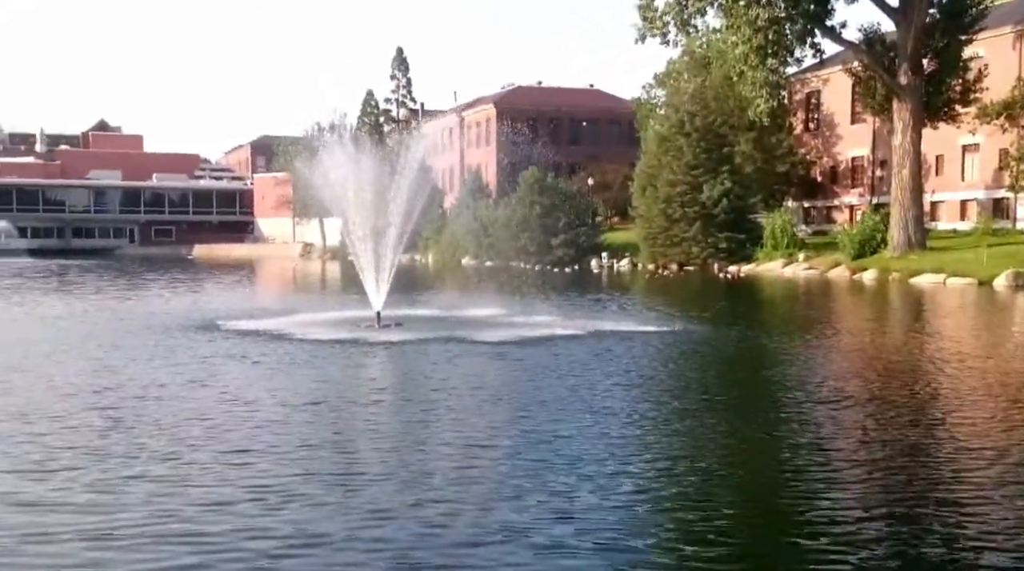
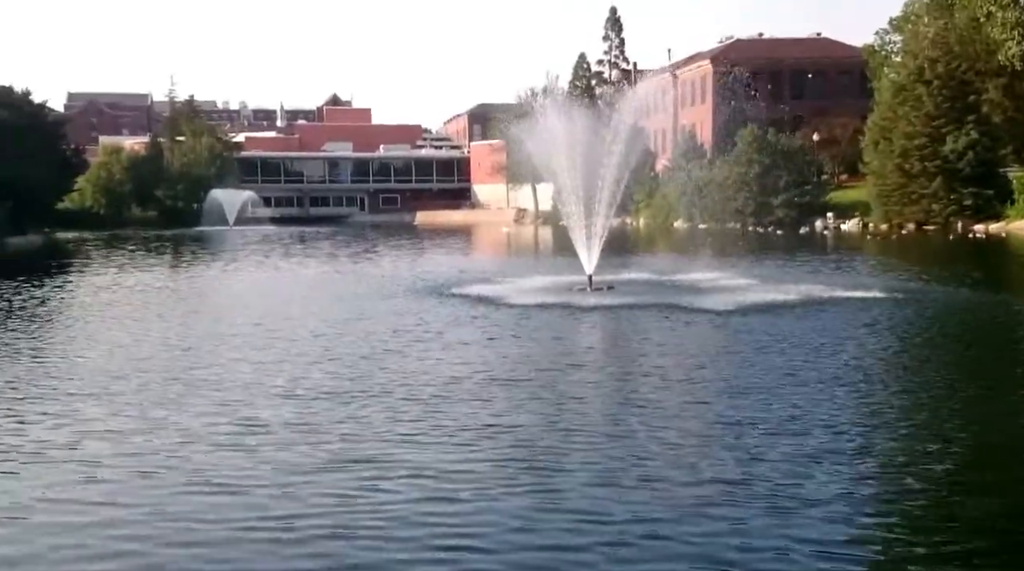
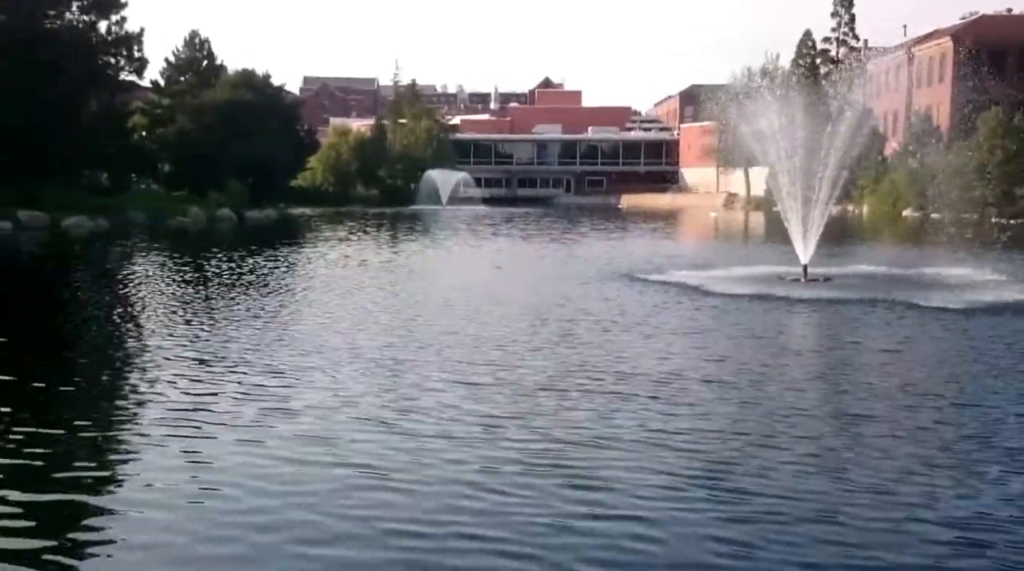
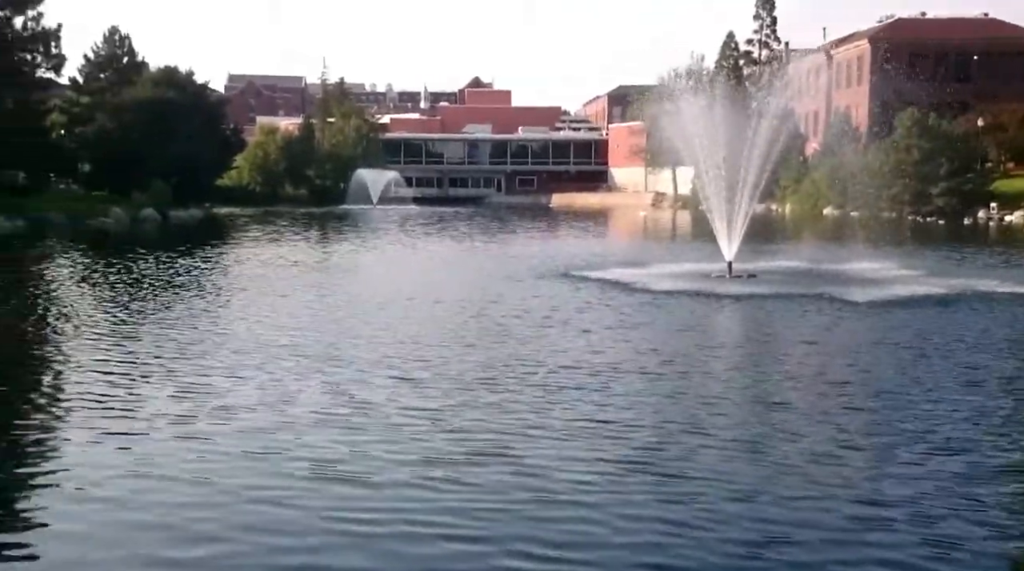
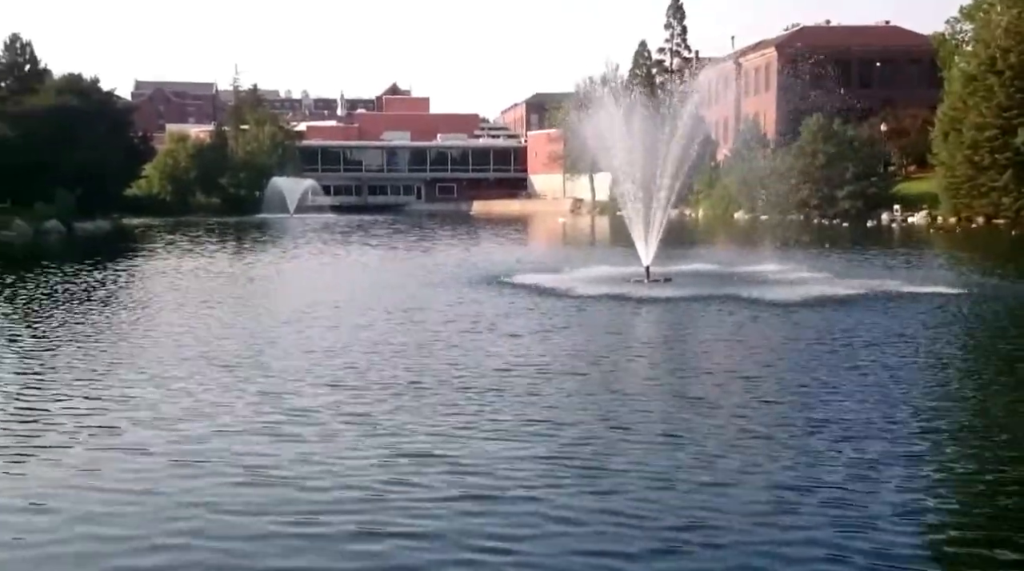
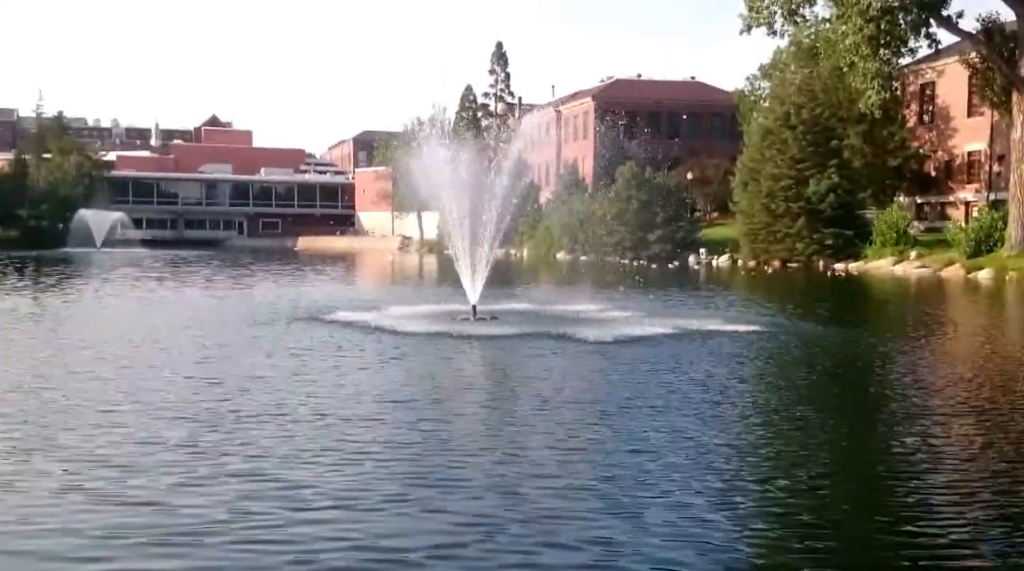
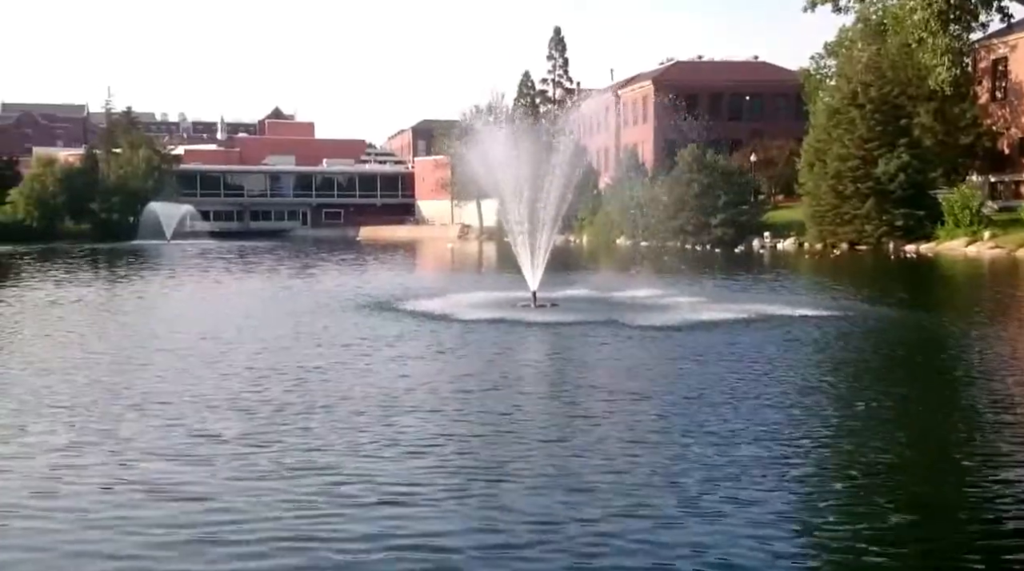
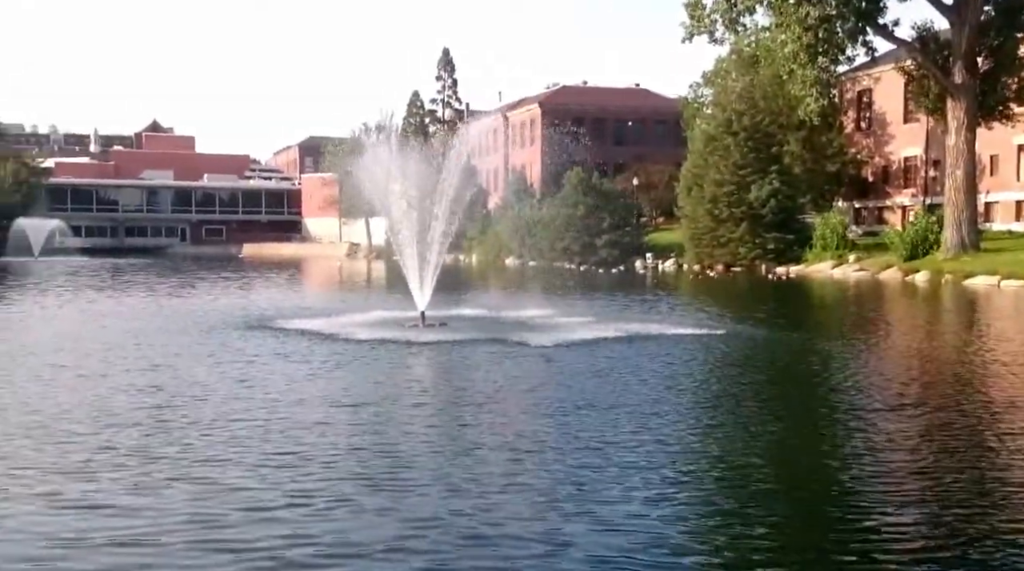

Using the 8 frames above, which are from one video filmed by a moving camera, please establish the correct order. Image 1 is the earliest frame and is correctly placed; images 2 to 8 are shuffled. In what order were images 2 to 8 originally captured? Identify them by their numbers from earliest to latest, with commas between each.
8, 6, 7, 2, 5, 4, 3
